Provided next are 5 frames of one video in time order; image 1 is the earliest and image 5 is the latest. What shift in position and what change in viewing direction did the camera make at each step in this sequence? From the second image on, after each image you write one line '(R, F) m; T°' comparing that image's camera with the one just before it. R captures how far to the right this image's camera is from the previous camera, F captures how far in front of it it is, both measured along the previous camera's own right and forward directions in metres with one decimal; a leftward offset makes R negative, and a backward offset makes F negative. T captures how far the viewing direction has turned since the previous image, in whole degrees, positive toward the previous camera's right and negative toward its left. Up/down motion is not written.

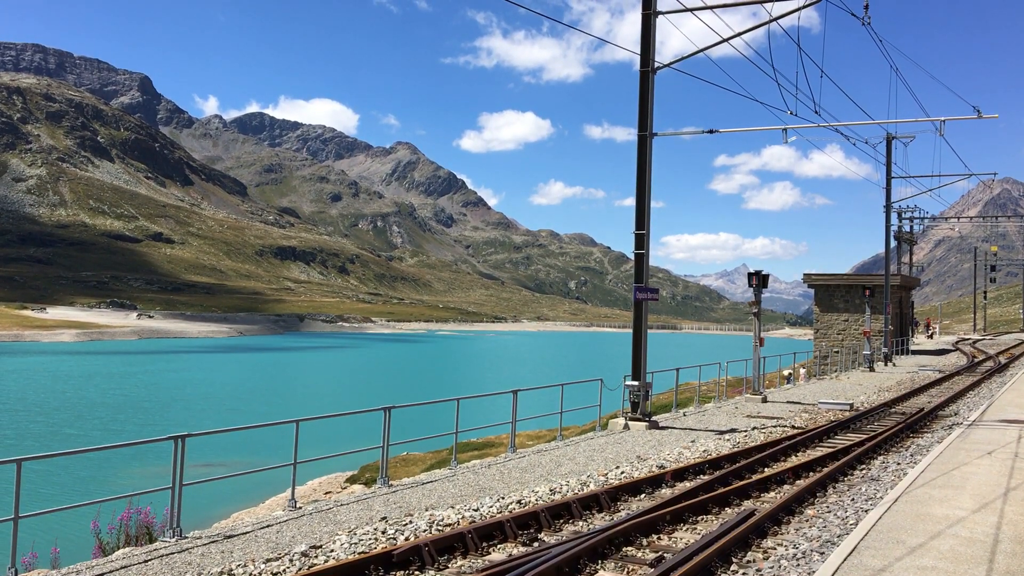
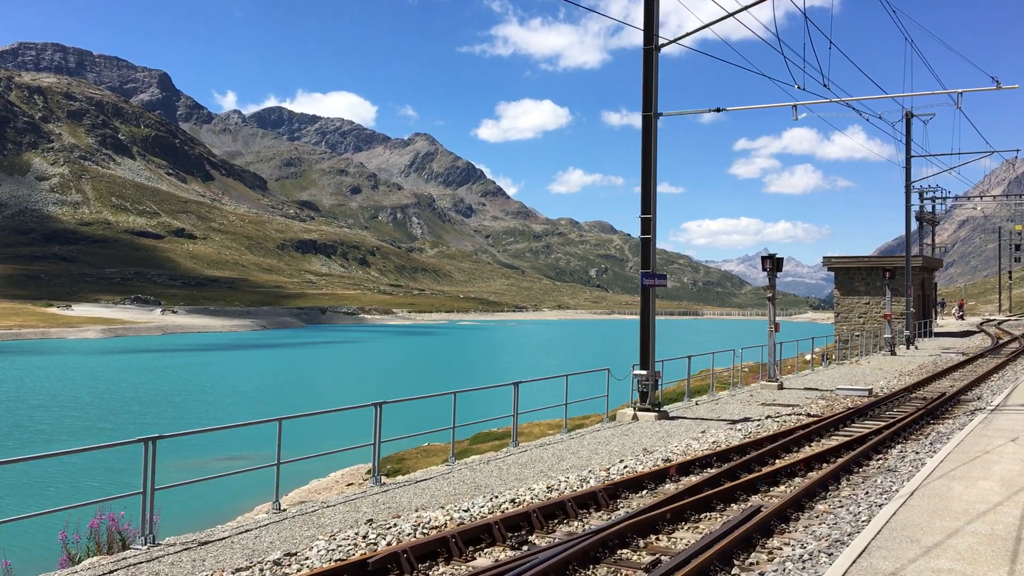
(+0.2, +0.2) m; -1°
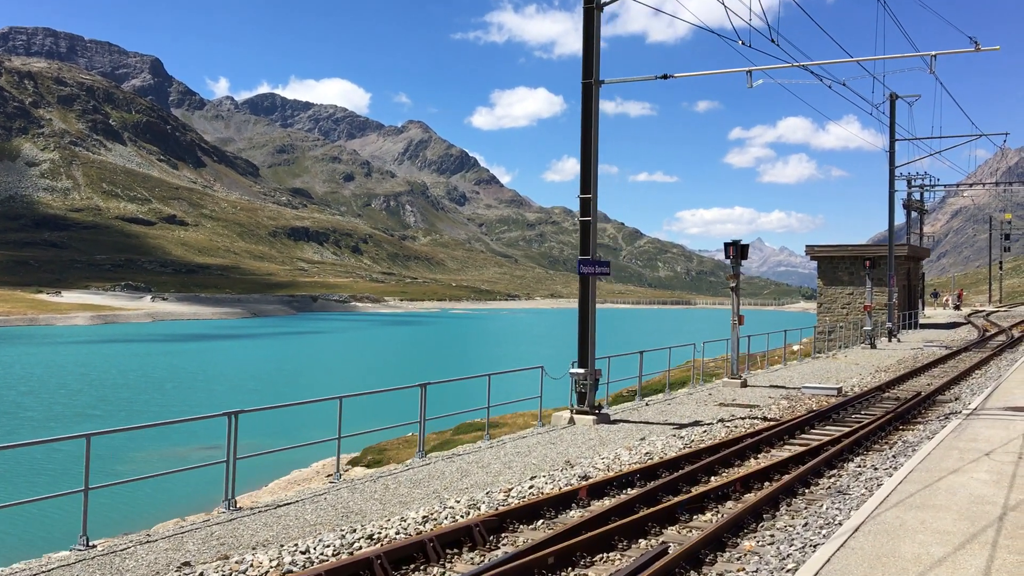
(+0.6, +0.9) m; 0°
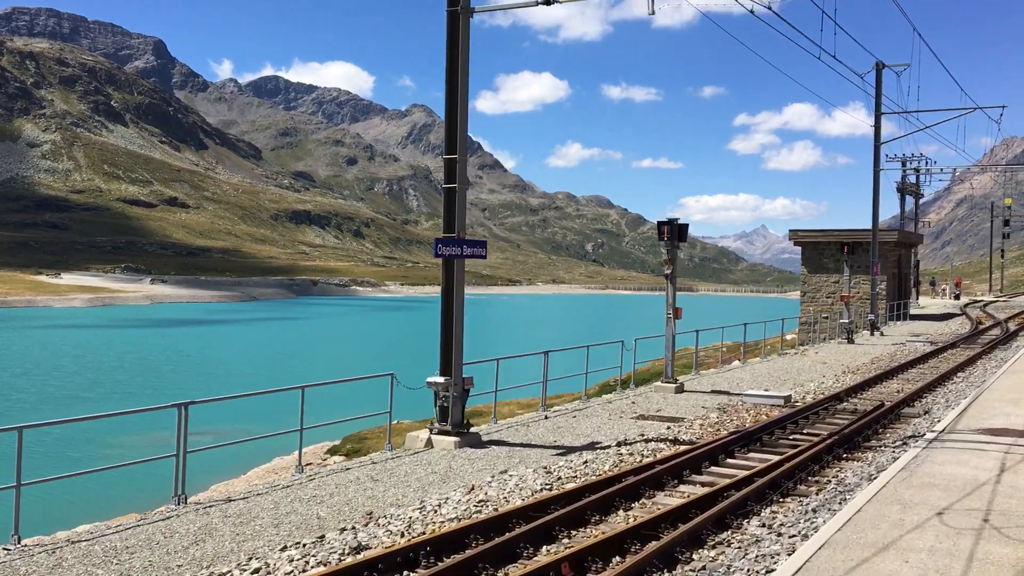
(+1.1, +1.5) m; 0°
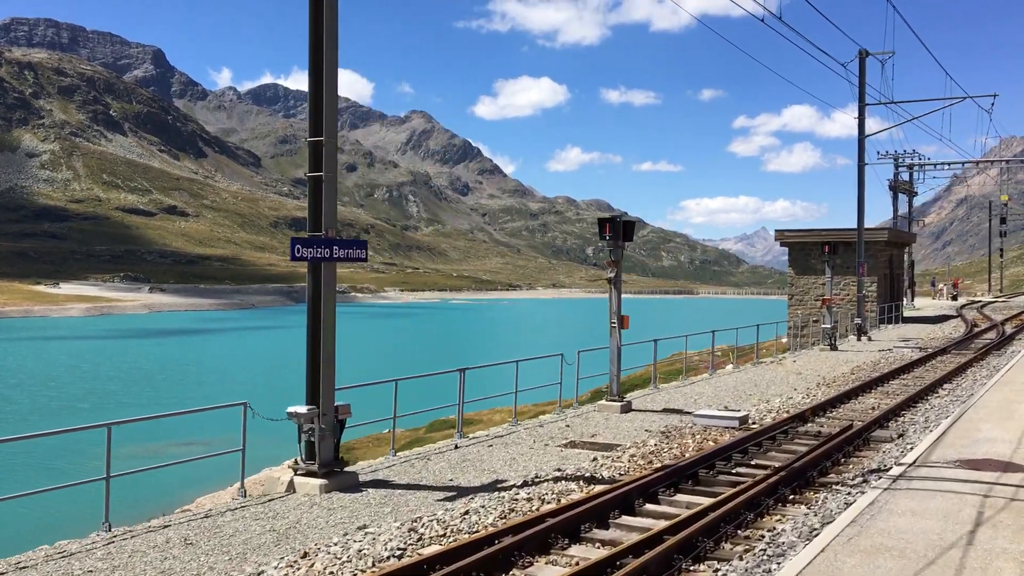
(+0.7, +1.0) m; 0°
